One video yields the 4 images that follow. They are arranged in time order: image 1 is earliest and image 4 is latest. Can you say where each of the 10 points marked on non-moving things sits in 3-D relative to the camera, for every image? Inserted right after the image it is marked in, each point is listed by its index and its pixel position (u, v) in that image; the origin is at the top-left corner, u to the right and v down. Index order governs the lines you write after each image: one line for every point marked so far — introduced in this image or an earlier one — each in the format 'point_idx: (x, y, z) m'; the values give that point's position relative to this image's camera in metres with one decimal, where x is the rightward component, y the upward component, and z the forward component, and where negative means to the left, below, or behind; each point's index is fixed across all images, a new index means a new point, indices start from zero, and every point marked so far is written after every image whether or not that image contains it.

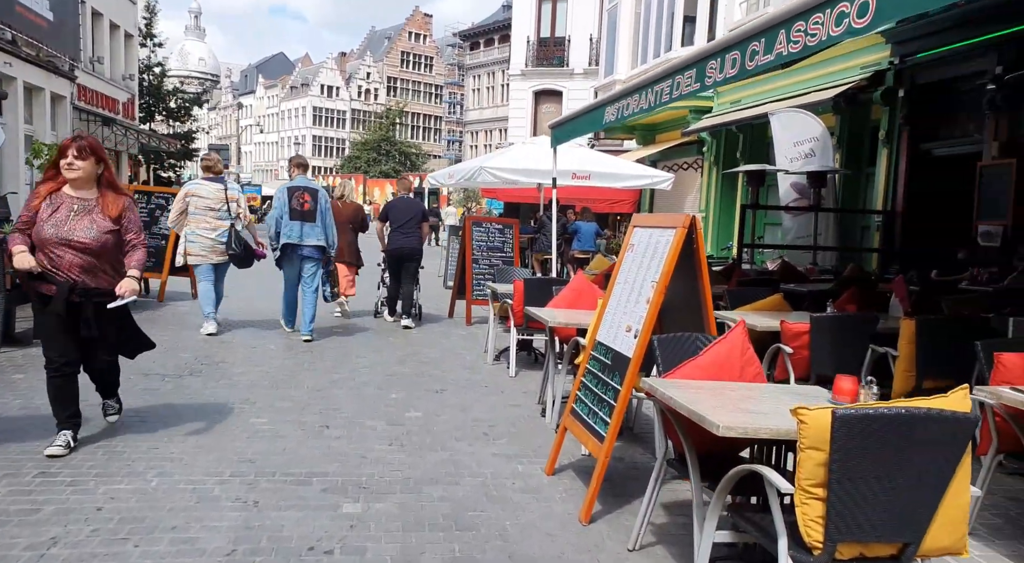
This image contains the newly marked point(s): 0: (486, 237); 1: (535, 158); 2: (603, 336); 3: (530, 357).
0: (-0.3, +0.6, +11.8) m
1: (+0.4, +1.9, +14.6) m
2: (+0.4, -0.3, +4.4) m
3: (+0.2, -0.7, +8.4) m
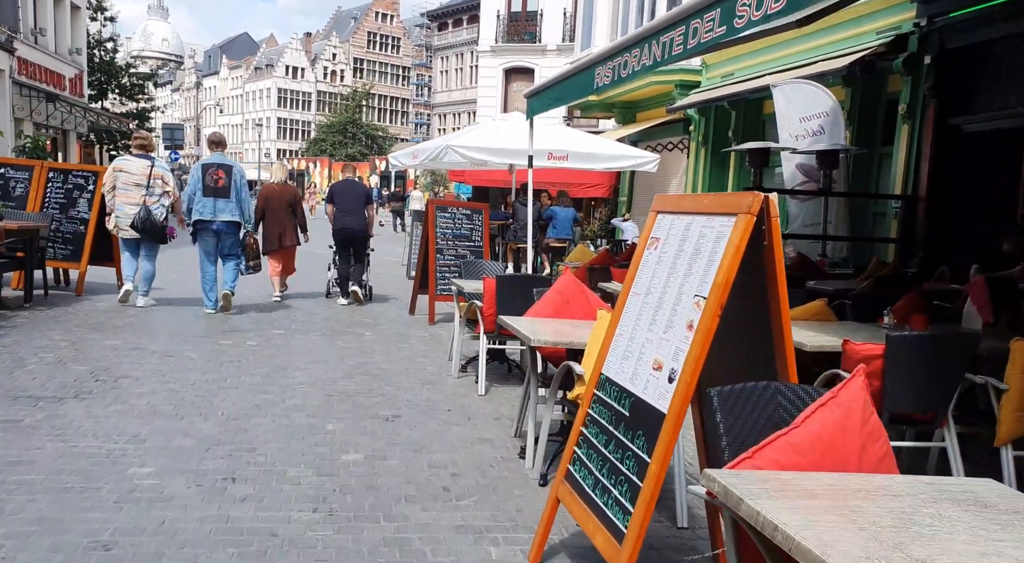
0: (-0.7, +0.6, +10.4) m
1: (-0.1, +2.0, +13.2) m
2: (+0.3, -0.3, +3.0) m
3: (-0.1, -0.7, +7.1) m
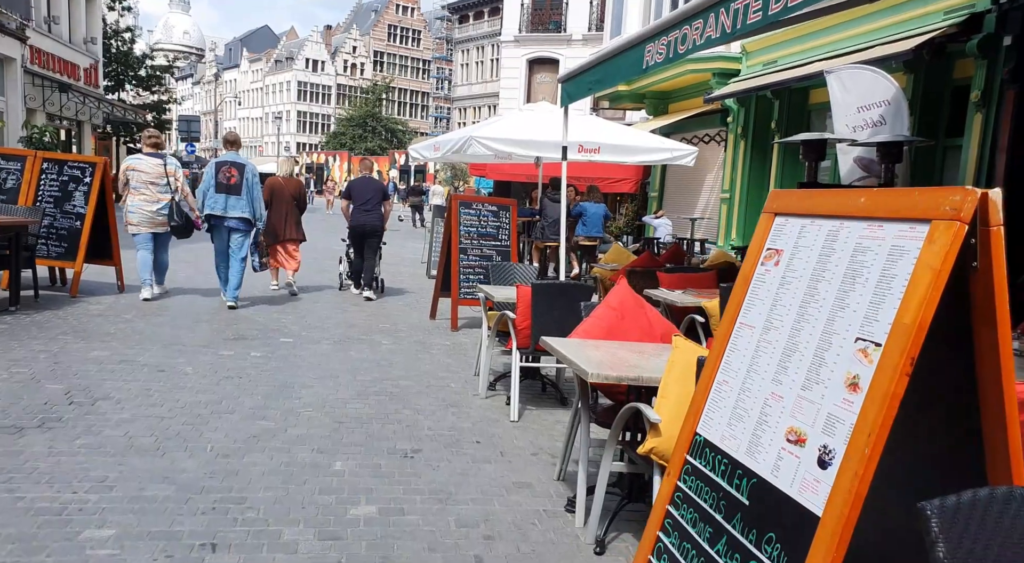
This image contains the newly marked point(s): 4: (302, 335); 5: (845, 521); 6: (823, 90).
0: (-0.4, +0.6, +9.5) m
1: (+0.3, +2.0, +12.3) m
2: (+0.5, -0.4, +2.2) m
3: (+0.2, -0.7, +6.2) m
4: (-1.8, -0.5, +7.9) m
5: (+0.6, -0.4, +1.6) m
6: (+4.6, +2.9, +13.9) m
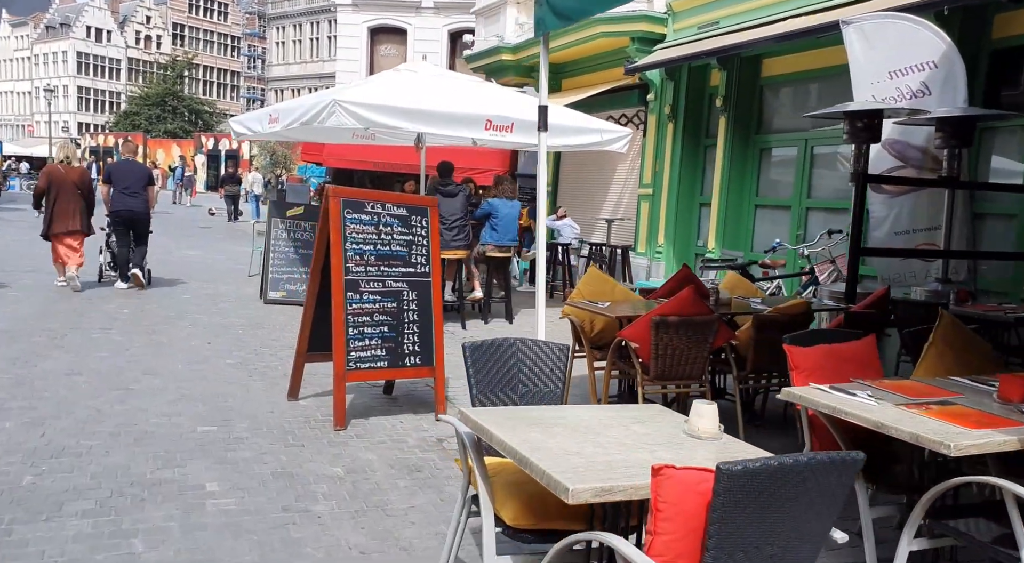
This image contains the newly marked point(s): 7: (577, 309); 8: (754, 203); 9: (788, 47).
0: (-0.9, +0.3, +5.7) m
1: (-0.7, +1.7, +8.5) m
2: (+1.4, -0.7, -1.4) m
3: (+0.3, -1.1, +2.5) m
4: (-2.0, -0.8, +3.8) m
5: (+1.6, -0.8, -1.9) m
6: (+3.2, +2.6, +10.9) m
7: (+0.4, -0.2, +6.1) m
8: (+3.0, +1.0, +11.4) m
9: (+3.3, +2.7, +10.7) m
